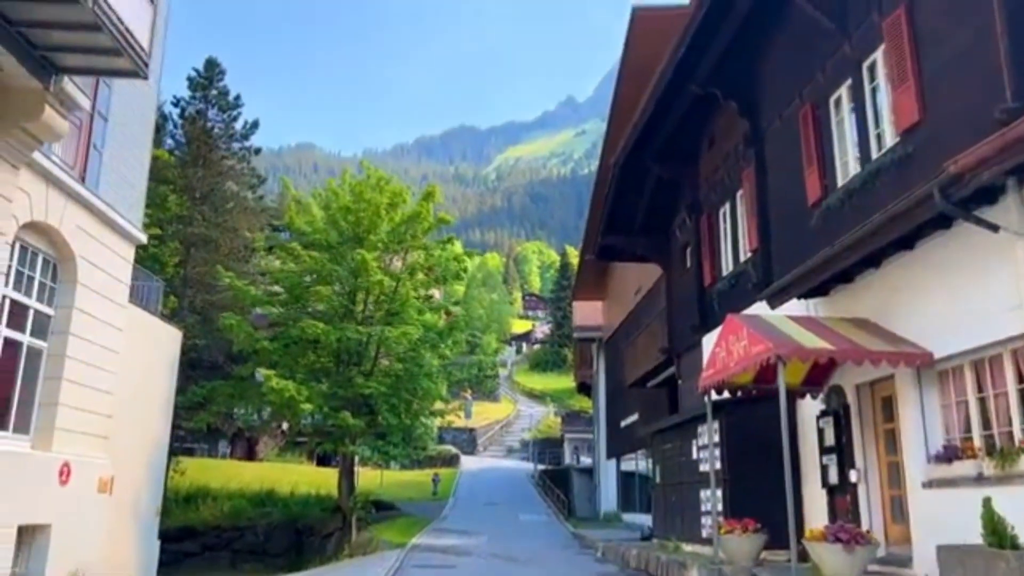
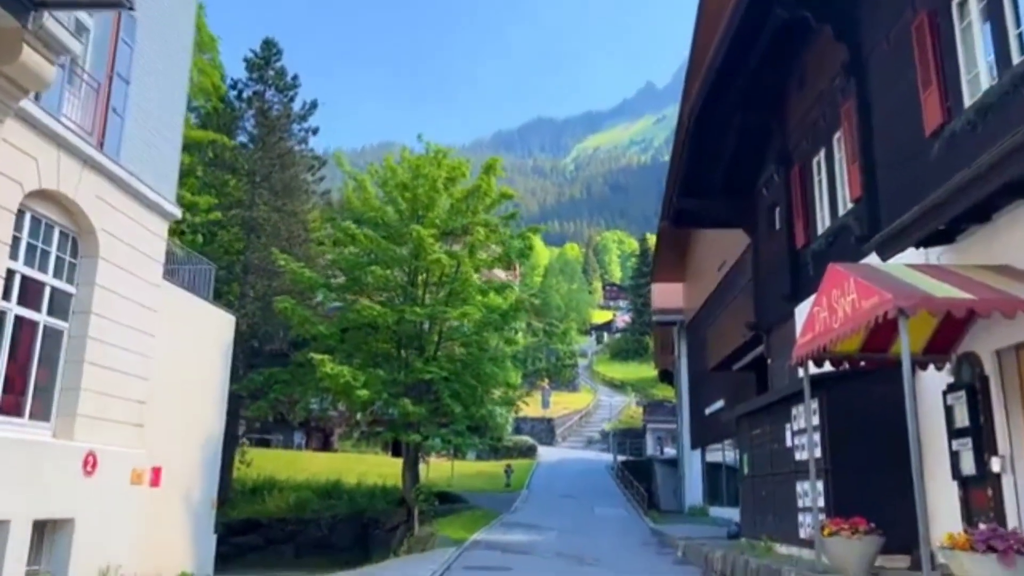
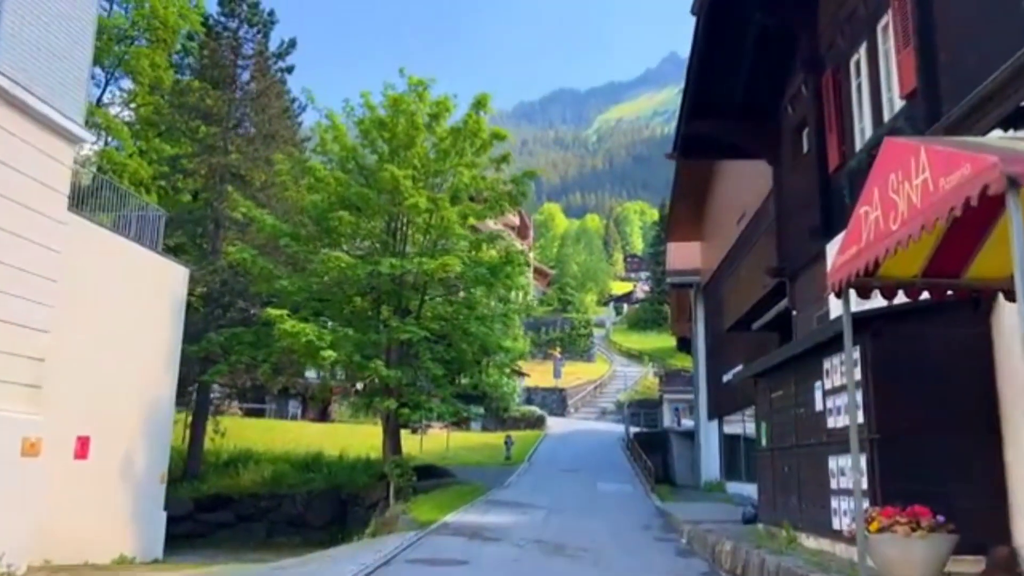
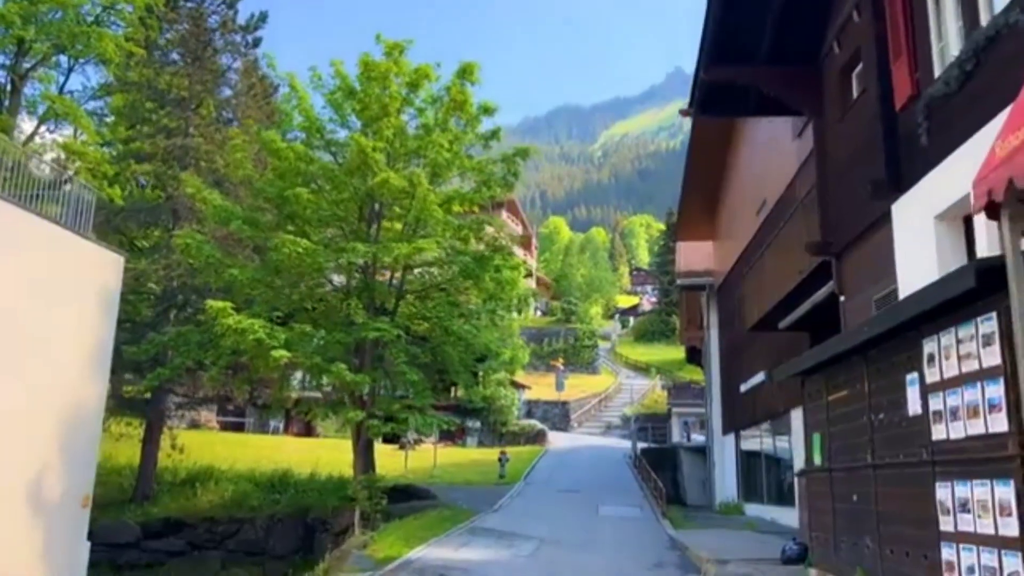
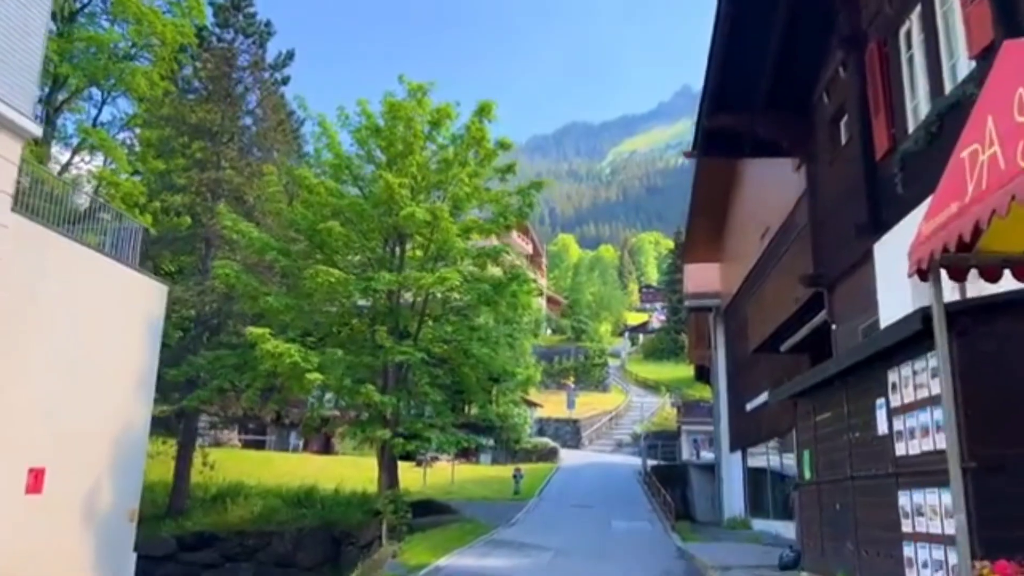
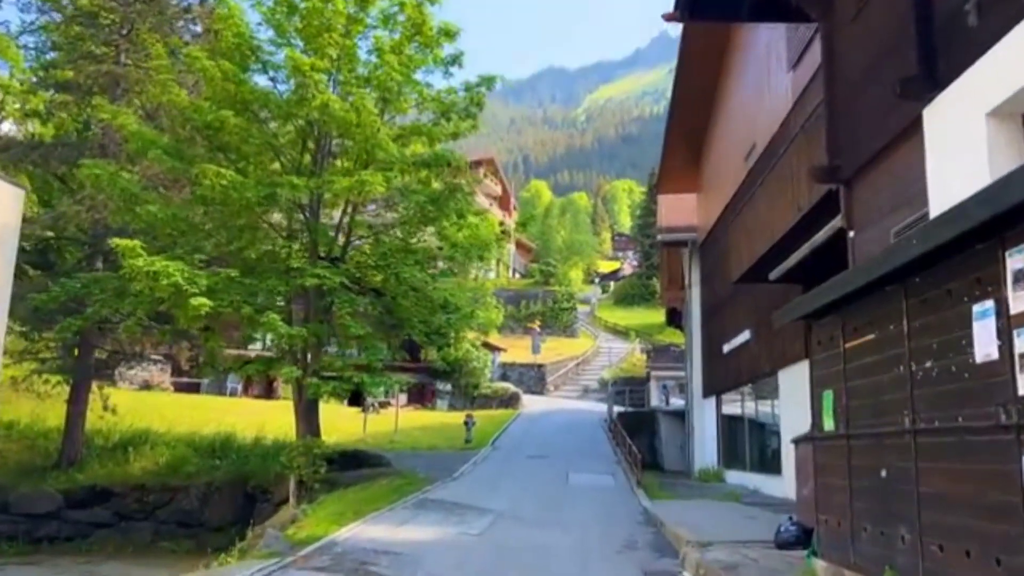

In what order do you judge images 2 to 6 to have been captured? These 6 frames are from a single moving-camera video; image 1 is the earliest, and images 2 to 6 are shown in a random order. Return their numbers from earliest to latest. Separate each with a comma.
2, 3, 5, 4, 6
